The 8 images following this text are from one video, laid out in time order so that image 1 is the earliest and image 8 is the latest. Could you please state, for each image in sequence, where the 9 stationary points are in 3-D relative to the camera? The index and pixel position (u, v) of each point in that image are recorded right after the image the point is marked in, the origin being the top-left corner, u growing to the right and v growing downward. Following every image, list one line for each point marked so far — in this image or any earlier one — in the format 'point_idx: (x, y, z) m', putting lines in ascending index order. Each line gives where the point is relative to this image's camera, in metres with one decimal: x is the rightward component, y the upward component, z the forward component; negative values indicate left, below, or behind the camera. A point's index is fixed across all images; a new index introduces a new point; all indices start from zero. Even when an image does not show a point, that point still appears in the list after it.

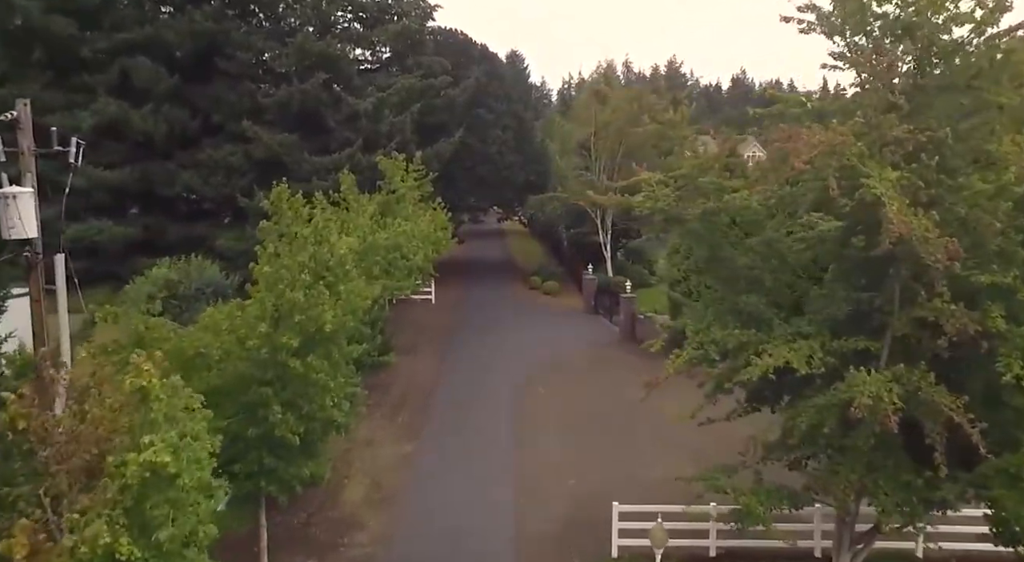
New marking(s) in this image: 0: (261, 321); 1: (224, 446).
0: (-3.1, -0.5, +10.7) m
1: (-3.6, -2.1, +11.1) m
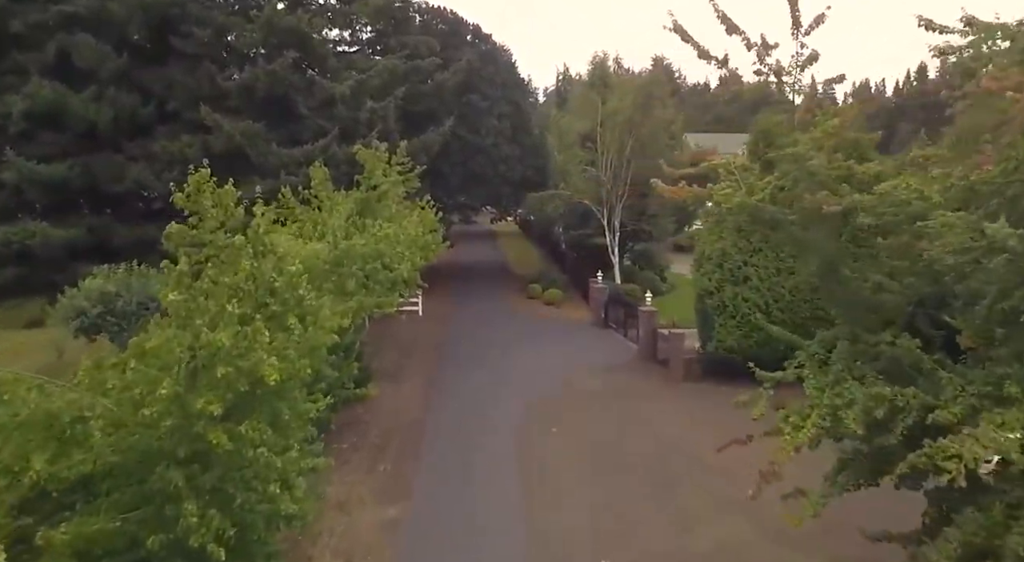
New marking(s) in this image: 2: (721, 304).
0: (-2.8, -0.8, +7.1) m
1: (-3.4, -2.3, +7.5) m
2: (+4.7, -0.5, +19.8) m
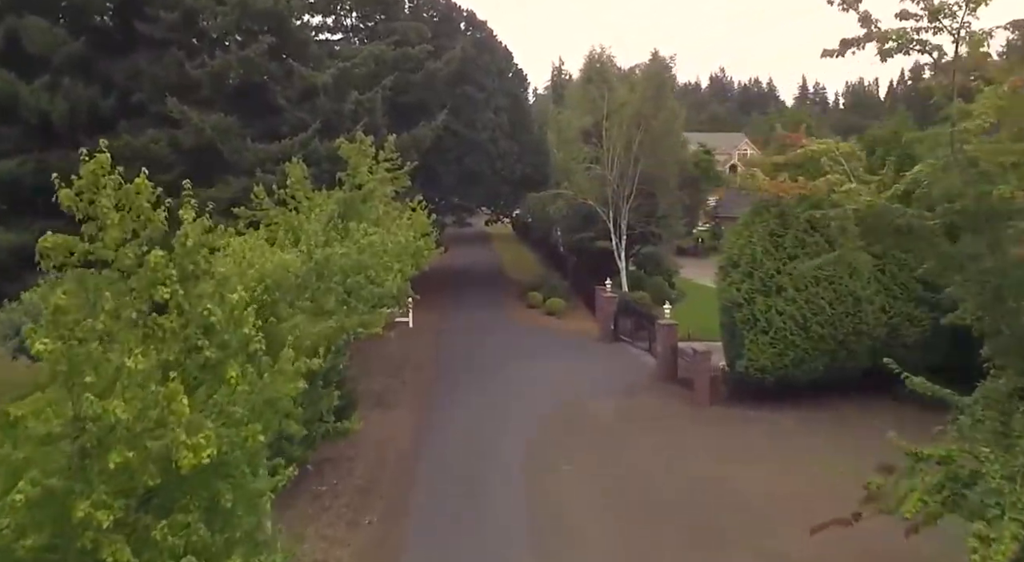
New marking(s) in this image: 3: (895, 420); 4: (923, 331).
0: (-2.6, -1.0, +4.8) m
1: (-3.1, -2.6, +5.2) m
2: (+4.8, -0.8, +17.5) m
3: (+7.4, -2.7, +17.2) m
4: (+8.2, -1.0, +17.7) m
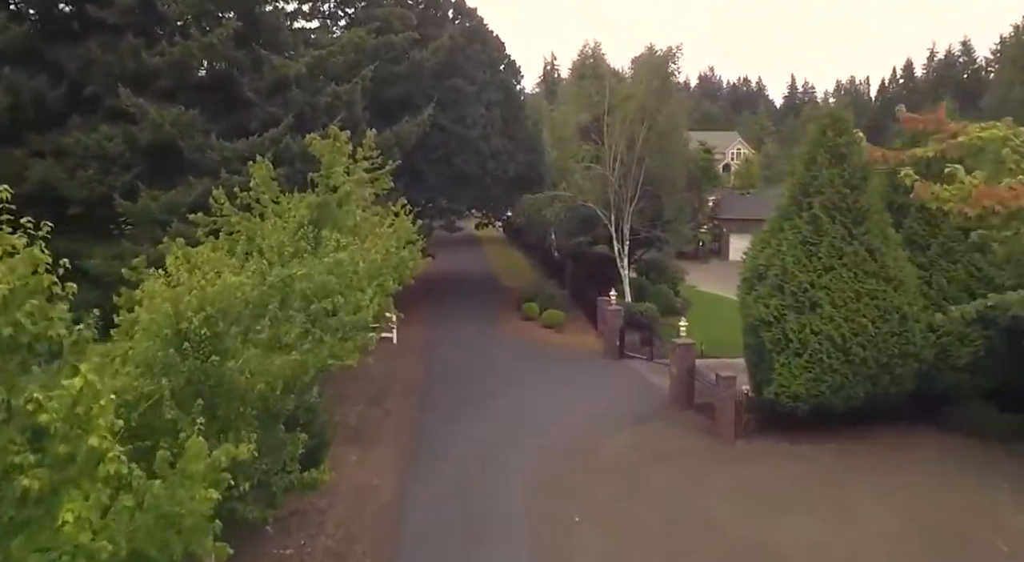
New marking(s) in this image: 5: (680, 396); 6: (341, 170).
0: (-2.4, -1.3, +2.5) m
1: (-3.0, -2.9, +2.9) m
2: (+4.7, -1.0, +15.4) m
3: (+7.4, -2.9, +15.1) m
4: (+8.2, -1.2, +15.5) m
5: (+3.3, -2.2, +17.2) m
6: (-3.1, +2.0, +16.0) m
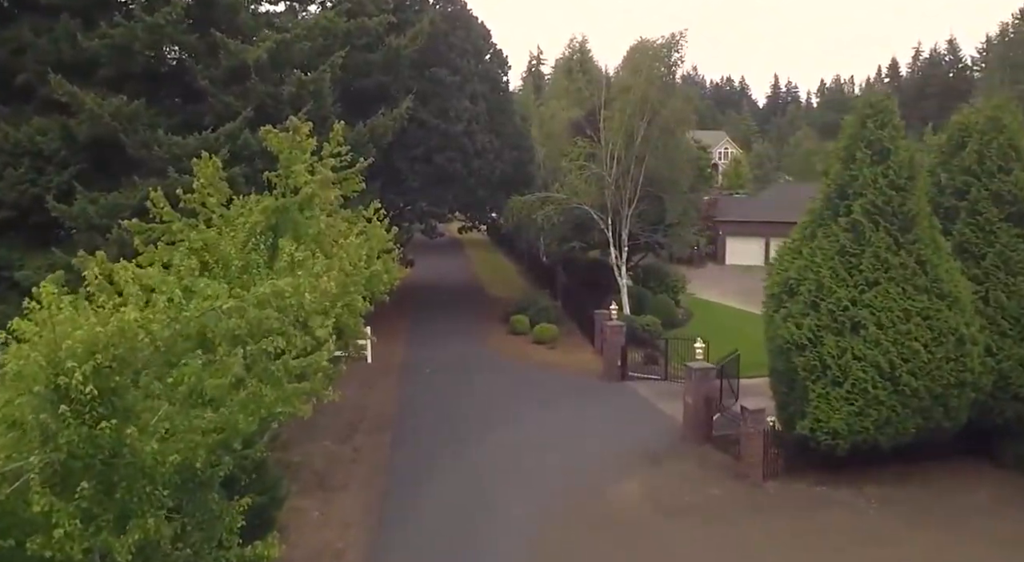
0: (-2.3, -1.5, +0.2) m
1: (-2.9, -3.1, +0.5) m
2: (+4.6, -1.3, +13.2) m
3: (+7.3, -3.2, +12.9) m
4: (+8.1, -1.5, +13.4) m
5: (+3.1, -2.5, +14.9) m
6: (-3.2, +1.8, +13.6) m
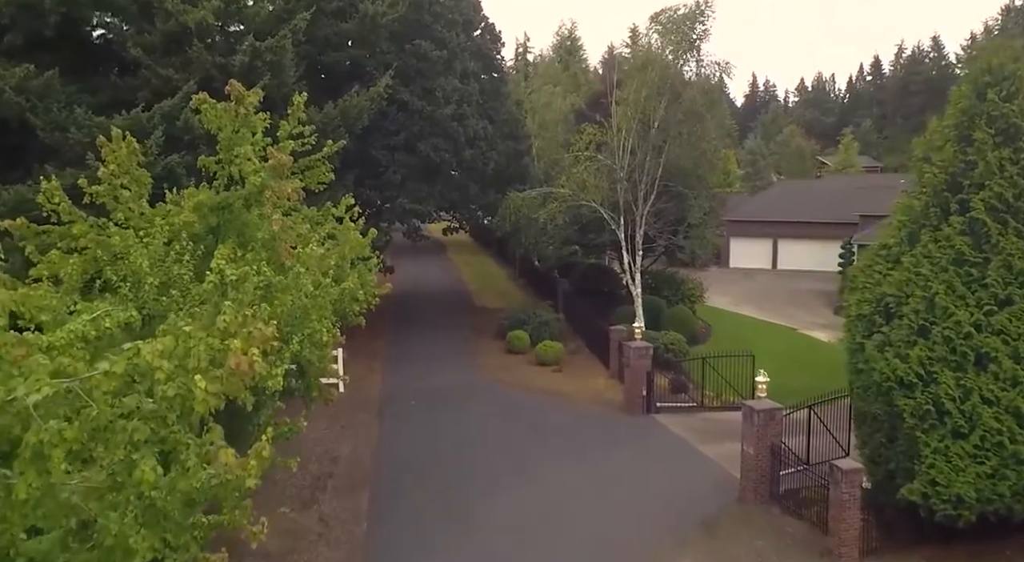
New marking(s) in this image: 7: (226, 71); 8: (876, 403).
0: (-1.7, -1.8, -3.2) m
1: (-2.3, -3.4, -2.9) m
2: (+4.8, -1.5, +10.0) m
3: (+7.5, -3.4, +9.8) m
4: (+8.3, -1.7, +10.3) m
5: (+3.3, -2.7, +11.7) m
6: (-3.1, +1.5, +10.2) m
7: (-5.0, +3.6, +15.2) m
8: (+4.4, -1.5, +10.7) m
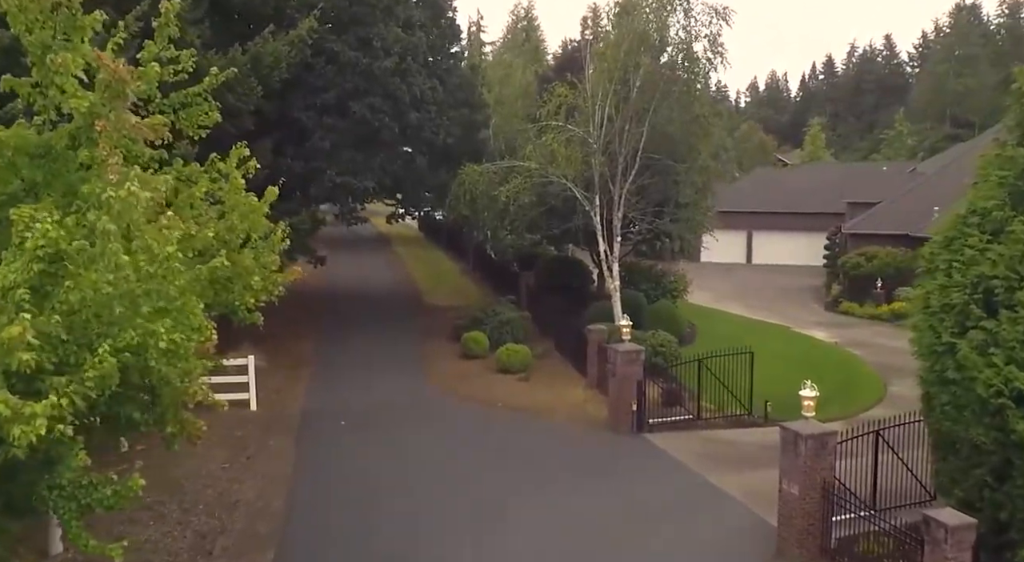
0: (-1.3, -1.6, -6.5) m
1: (-1.9, -3.1, -6.2) m
2: (+4.5, -1.3, +7.0) m
3: (+7.2, -3.2, +7.0) m
4: (+7.9, -1.5, +7.5) m
5: (+2.9, -2.5, +8.6) m
6: (-3.4, +1.7, +6.8) m
7: (-5.6, +3.8, +11.7) m
8: (+4.1, -1.2, +7.6) m
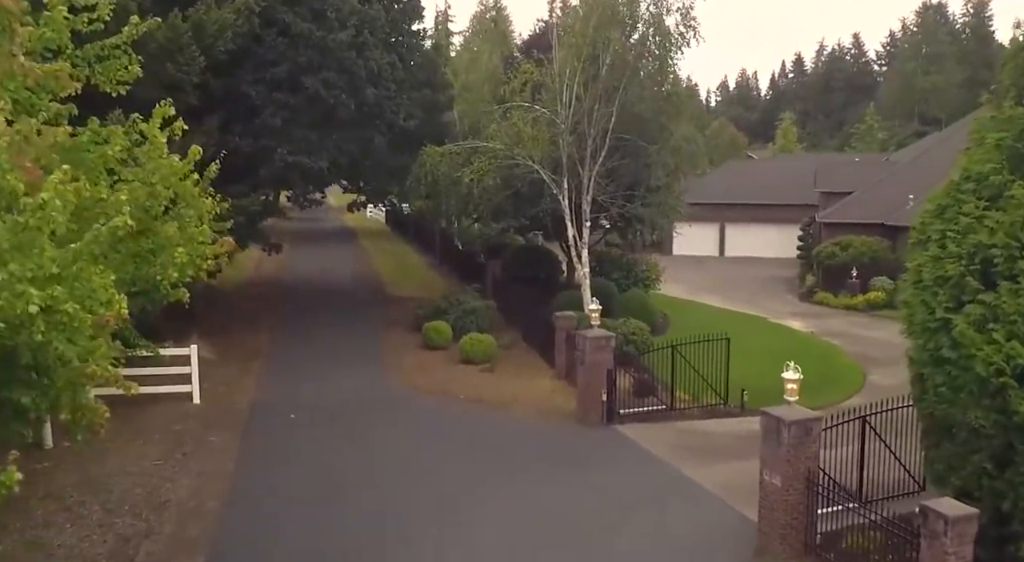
0: (-1.2, -1.3, -7.3) m
1: (-1.8, -2.9, -7.1) m
2: (+4.2, -1.0, +6.4) m
3: (+6.9, -2.9, +6.4) m
4: (+7.6, -1.2, +7.0) m
5: (+2.5, -2.3, +7.9) m
6: (-3.7, +1.9, +5.9) m
7: (-6.1, +4.0, +10.7) m
8: (+3.7, -1.0, +7.0) m
